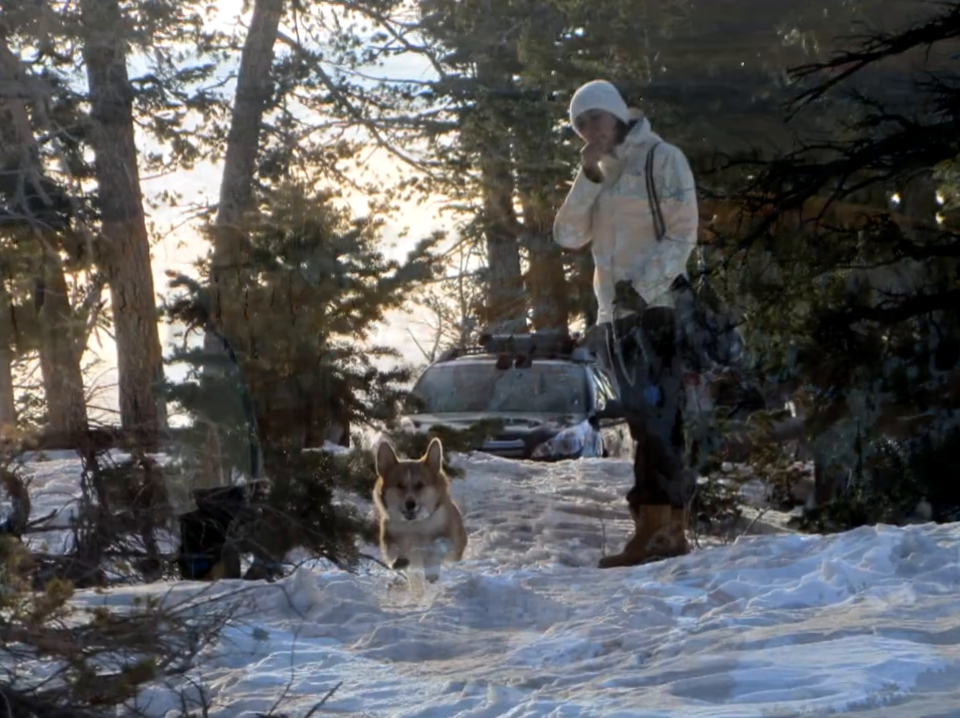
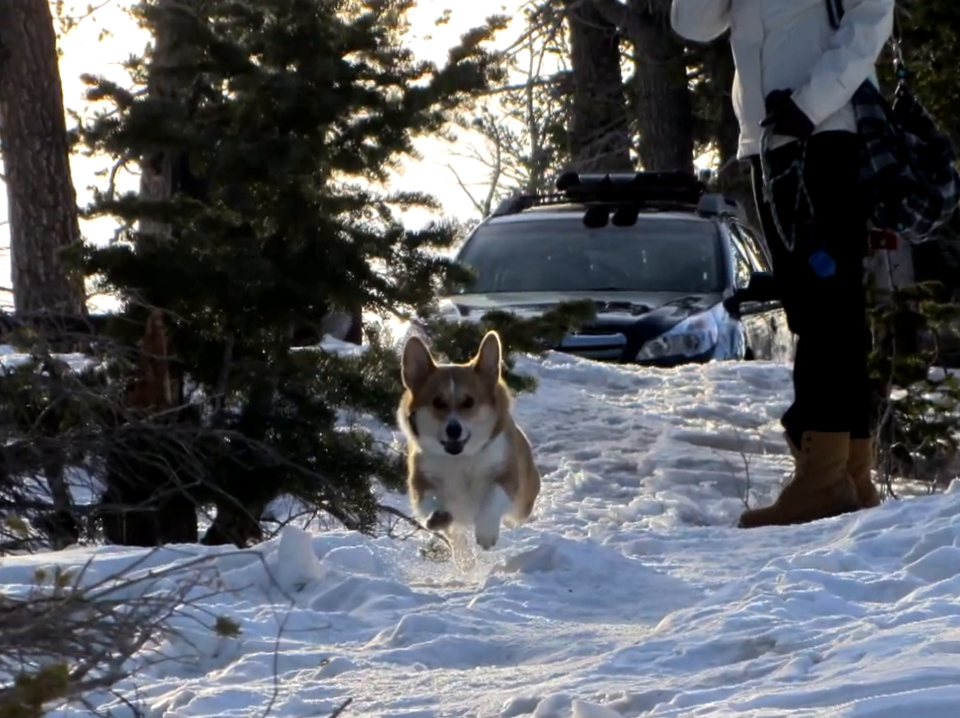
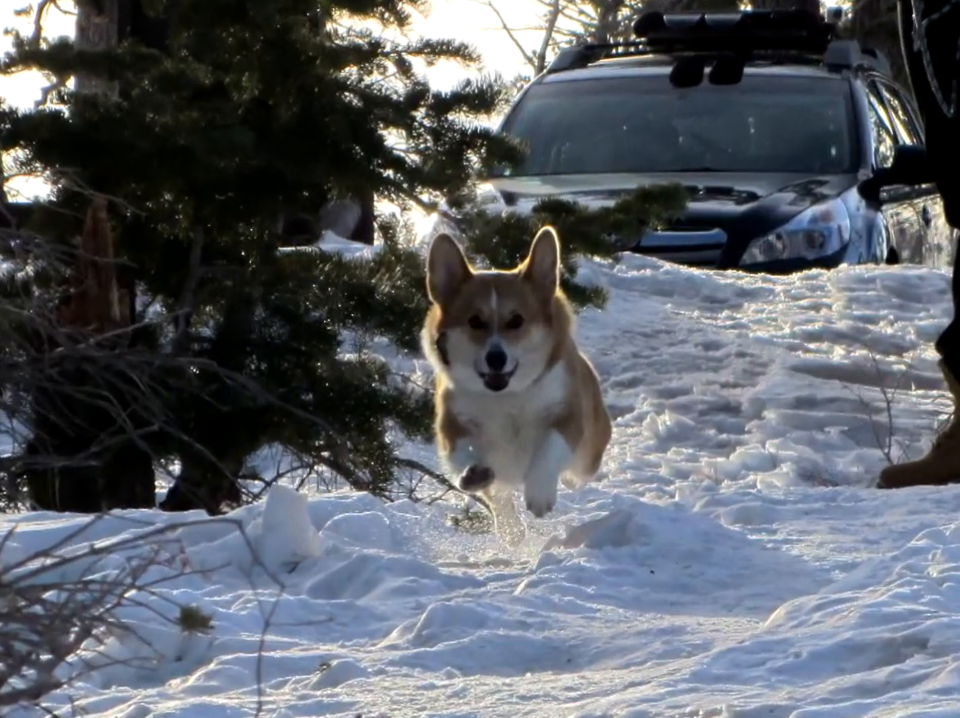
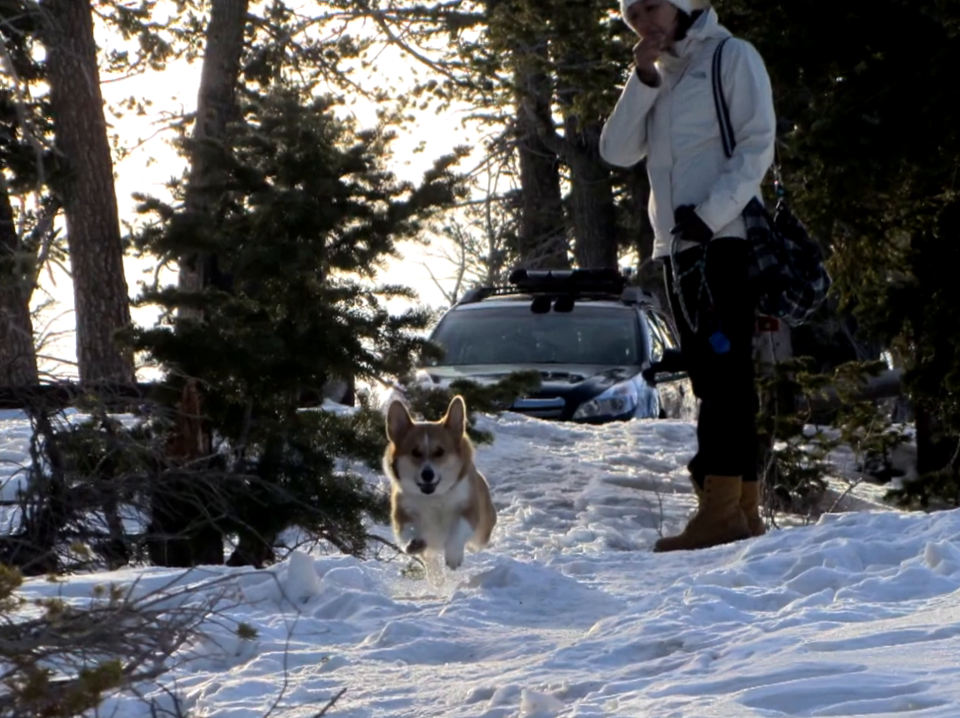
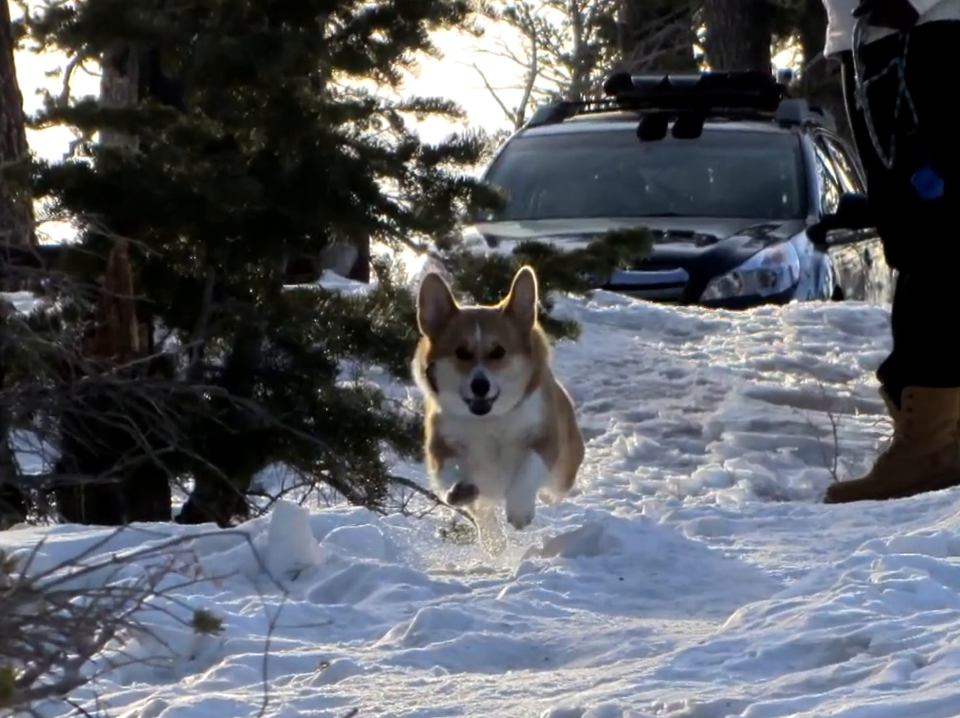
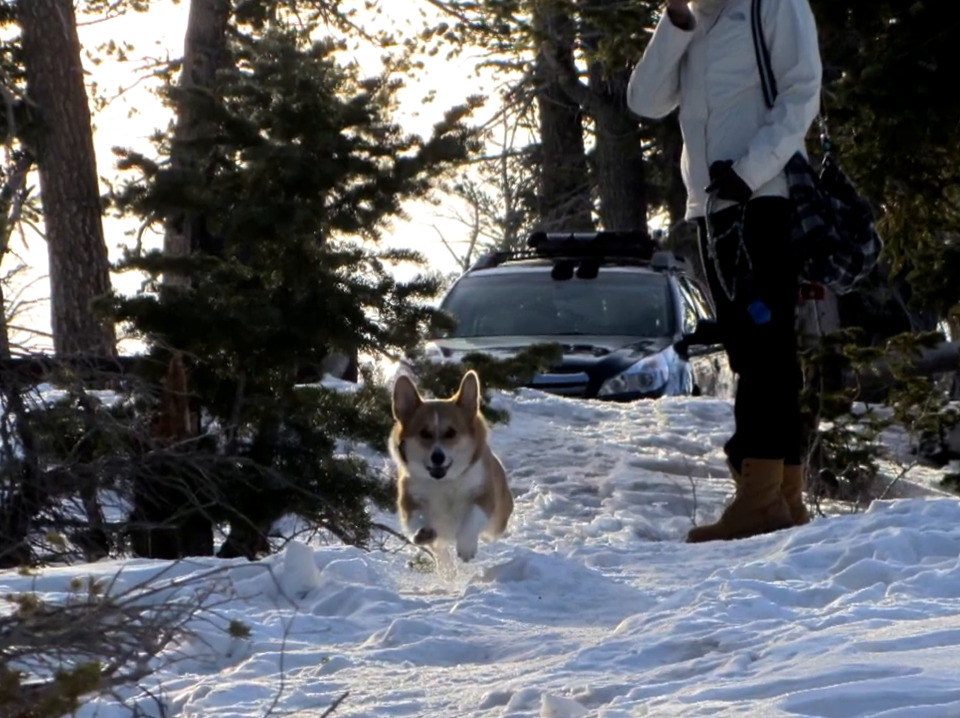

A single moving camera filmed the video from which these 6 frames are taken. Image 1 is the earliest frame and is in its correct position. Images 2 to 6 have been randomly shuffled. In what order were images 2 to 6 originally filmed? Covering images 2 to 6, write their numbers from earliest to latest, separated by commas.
4, 6, 2, 5, 3
